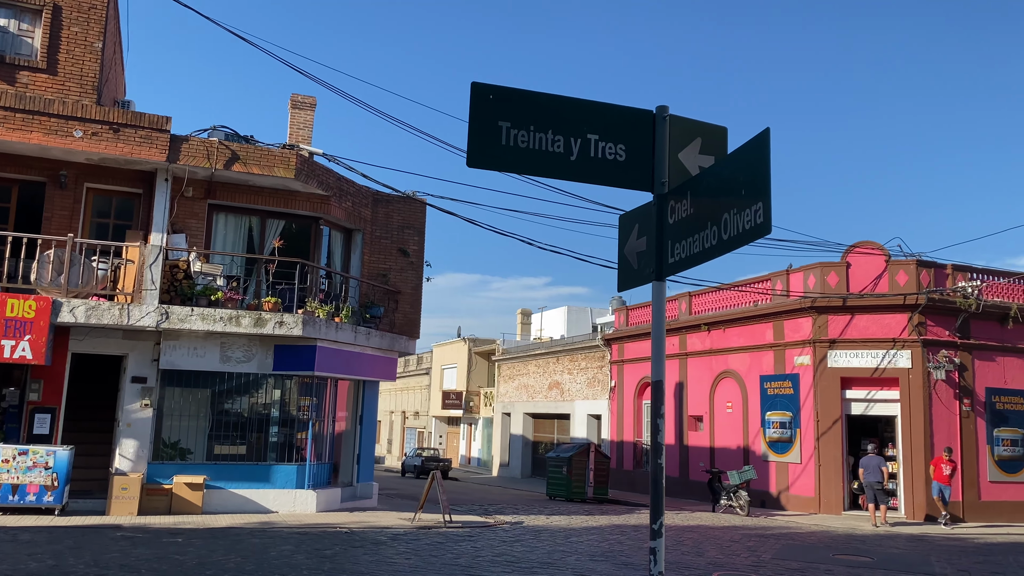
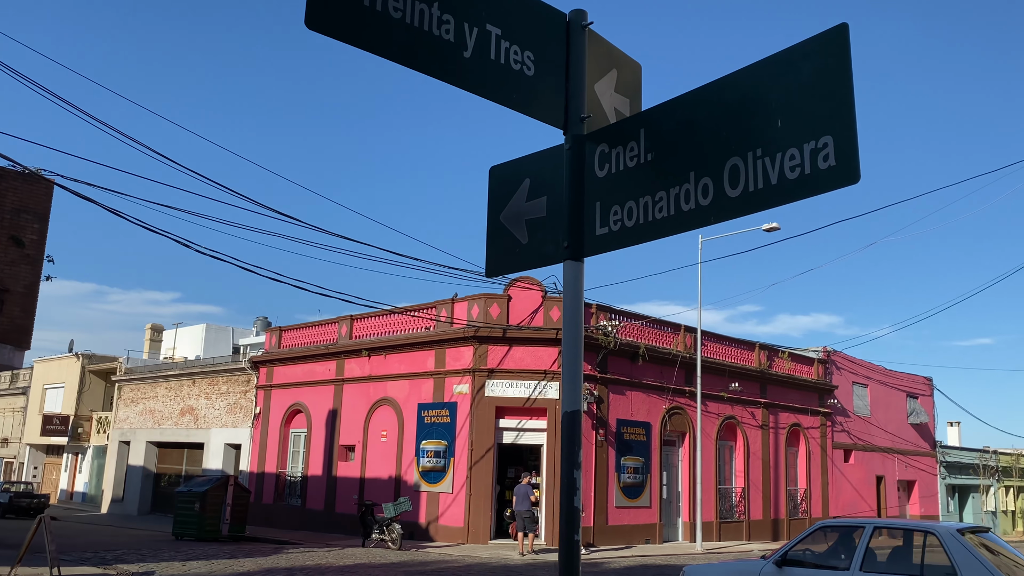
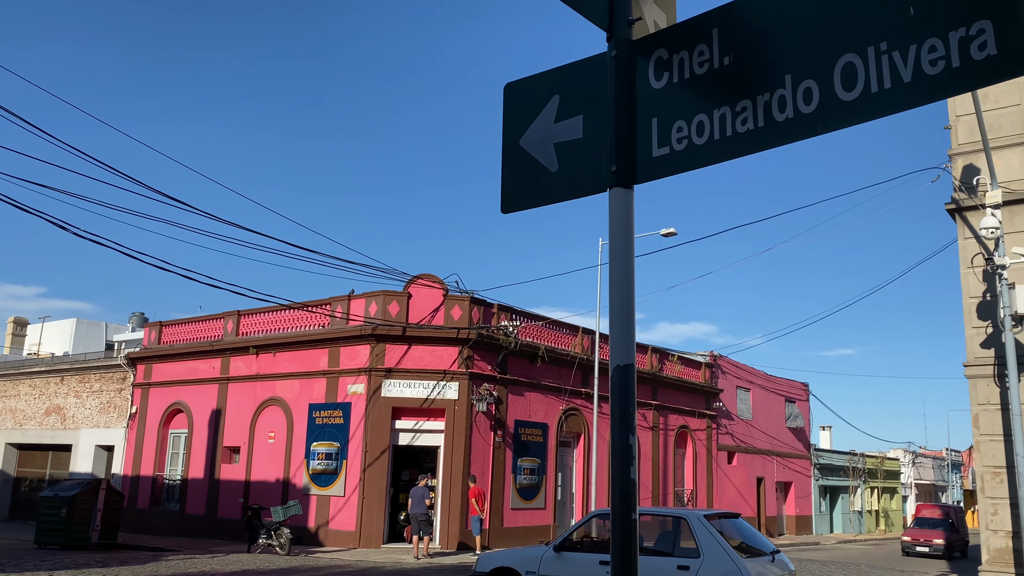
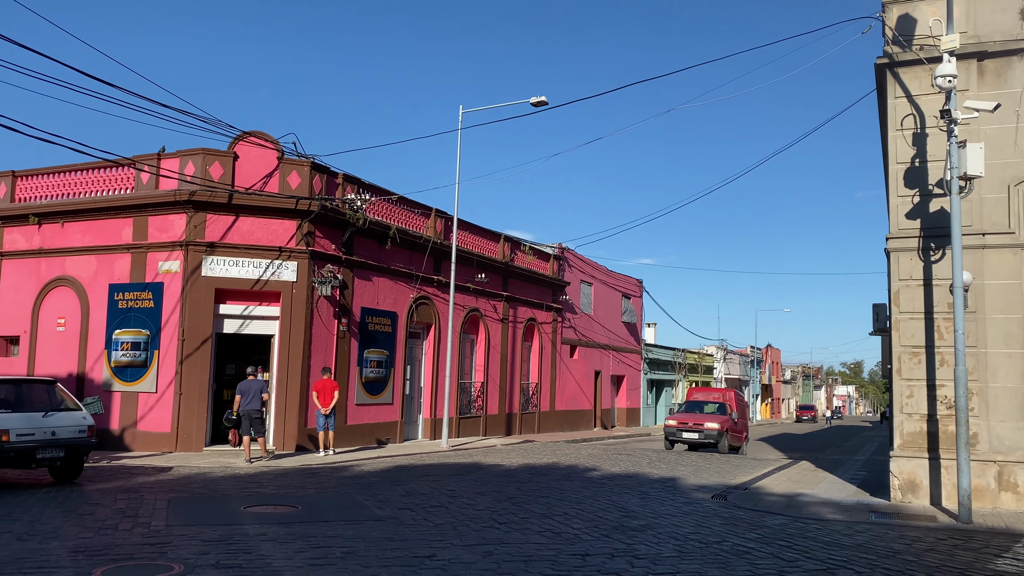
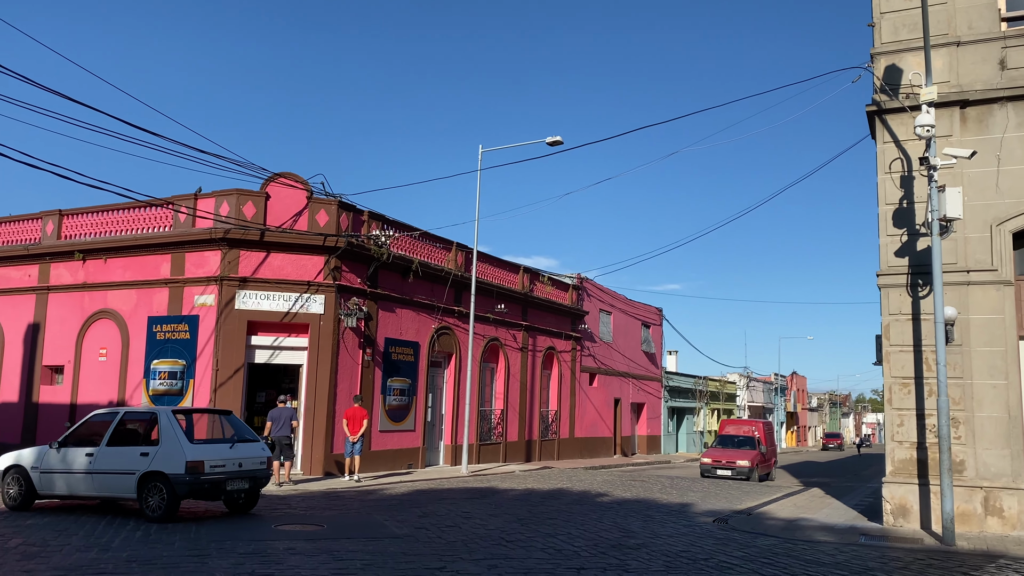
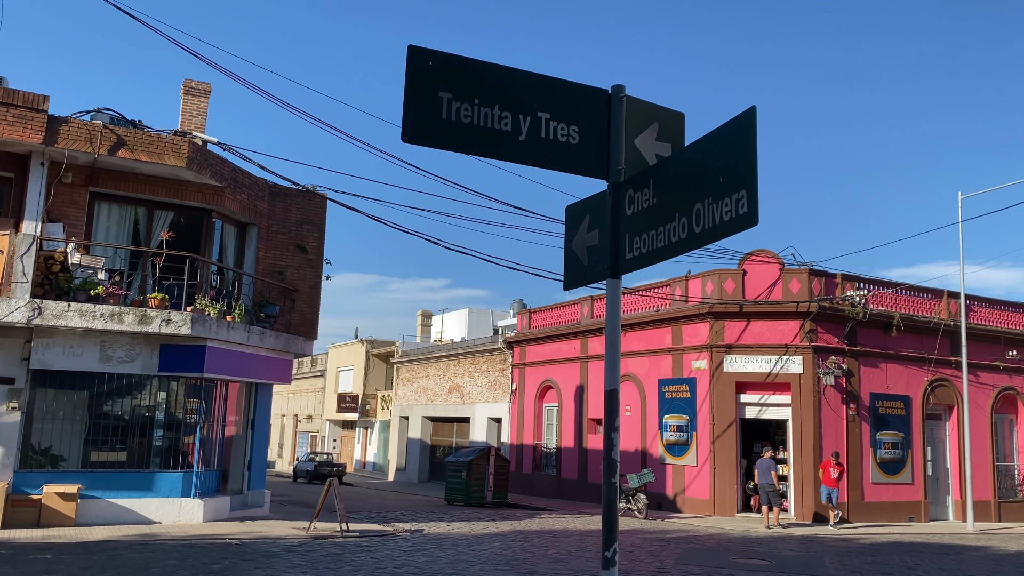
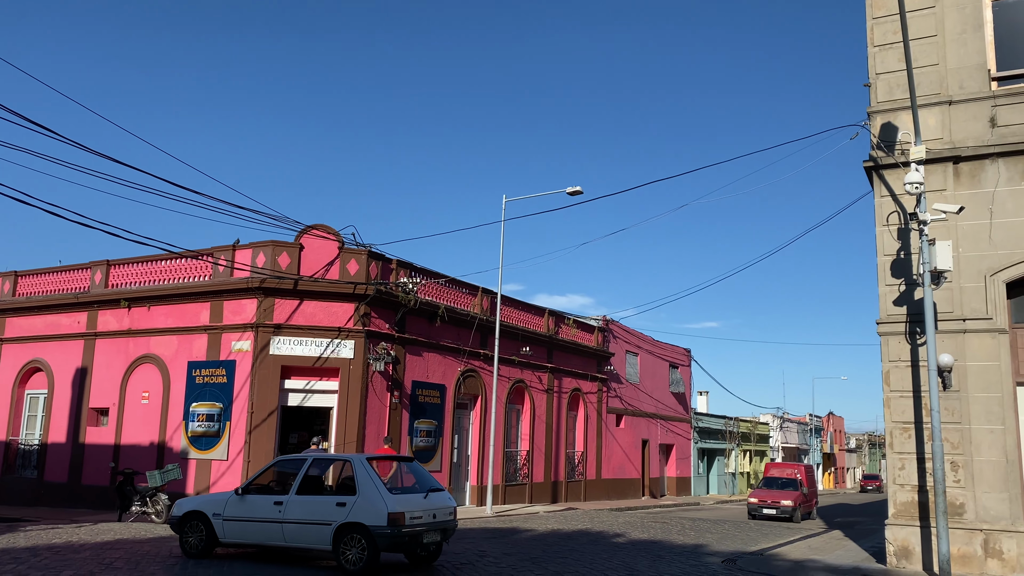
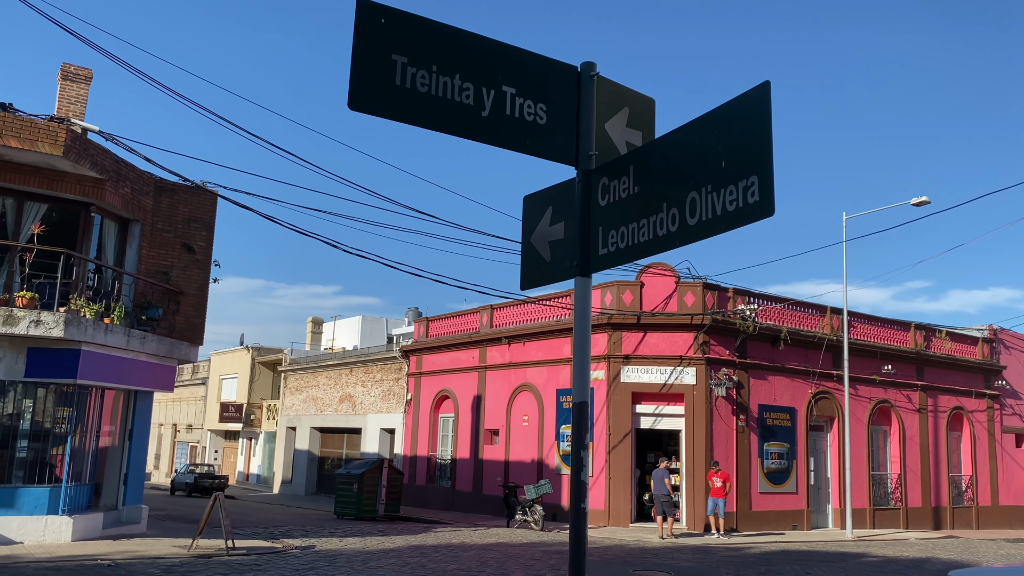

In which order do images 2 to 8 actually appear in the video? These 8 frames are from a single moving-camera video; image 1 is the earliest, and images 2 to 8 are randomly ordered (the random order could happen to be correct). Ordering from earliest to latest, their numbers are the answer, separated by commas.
6, 8, 2, 3, 7, 5, 4
